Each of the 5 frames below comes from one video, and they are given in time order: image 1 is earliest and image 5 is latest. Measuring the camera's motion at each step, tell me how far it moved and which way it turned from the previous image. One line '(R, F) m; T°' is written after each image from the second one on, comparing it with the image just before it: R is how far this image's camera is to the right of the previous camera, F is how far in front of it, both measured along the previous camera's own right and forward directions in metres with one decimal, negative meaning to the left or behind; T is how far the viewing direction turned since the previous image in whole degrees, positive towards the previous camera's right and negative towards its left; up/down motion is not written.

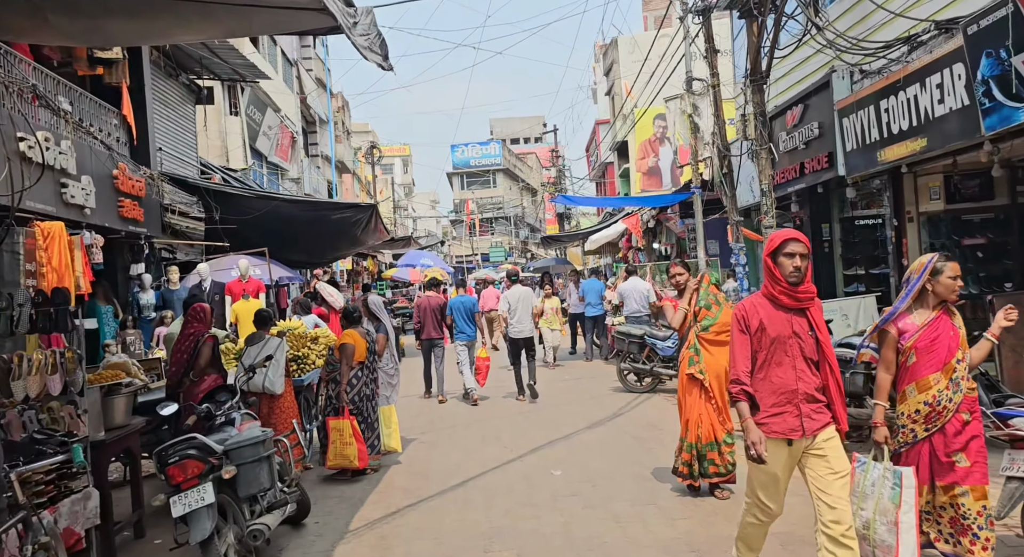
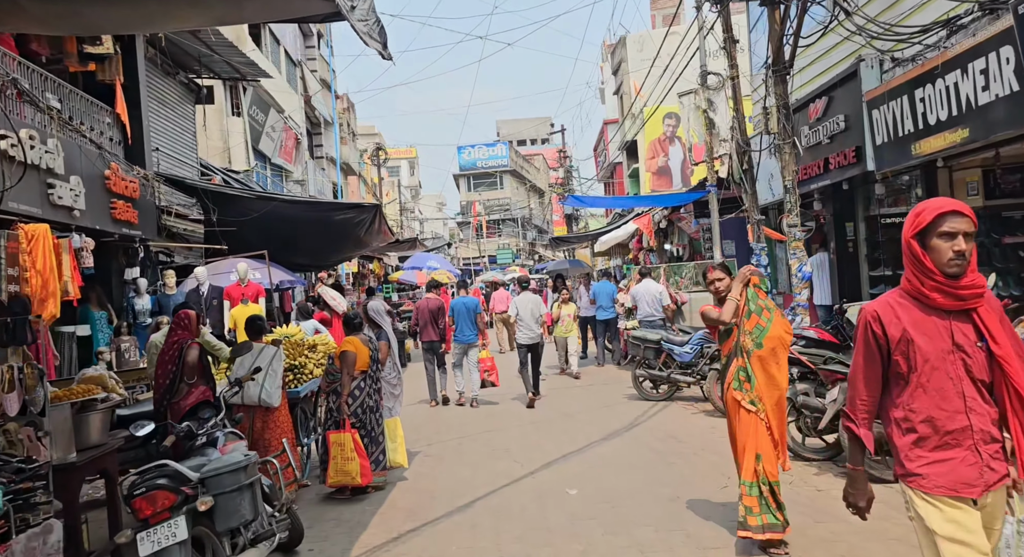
(0.0, +0.4) m; -1°
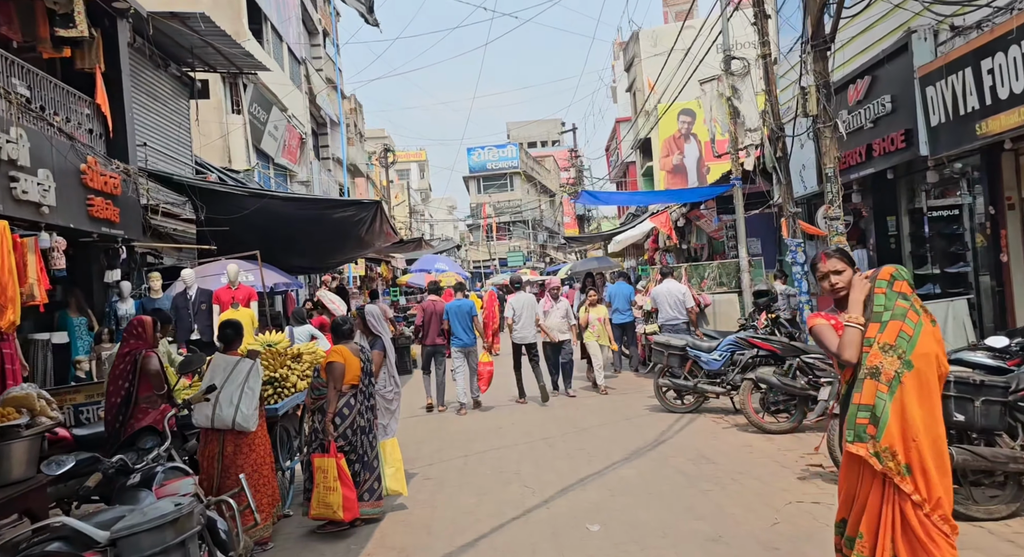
(0.0, +0.8) m; -1°
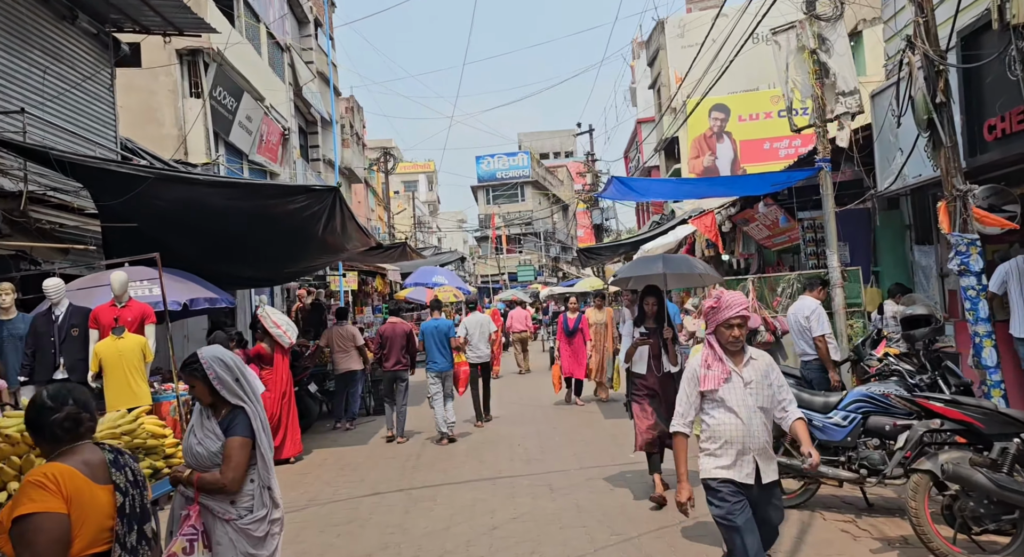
(+0.1, +3.0) m; -1°
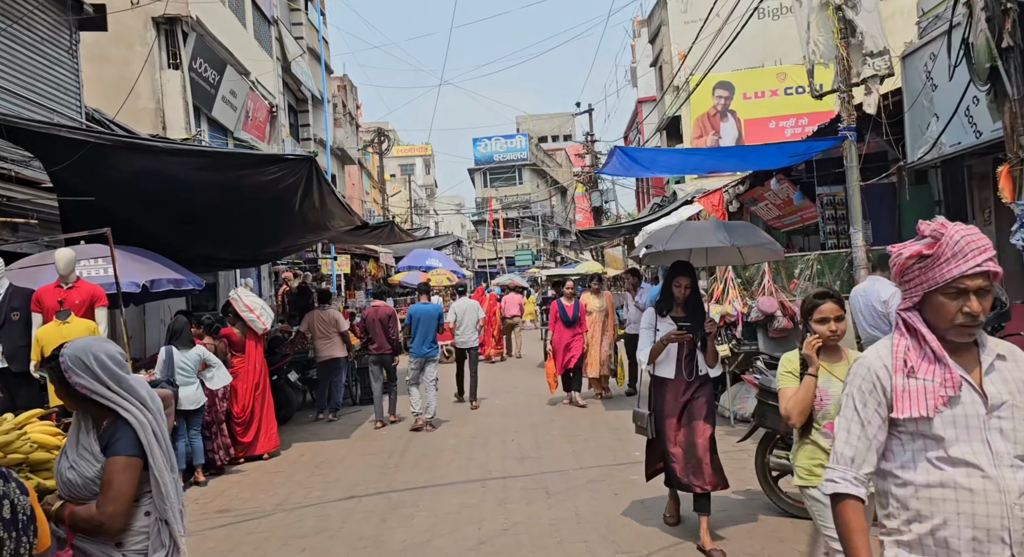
(0.0, +0.7) m; 0°
